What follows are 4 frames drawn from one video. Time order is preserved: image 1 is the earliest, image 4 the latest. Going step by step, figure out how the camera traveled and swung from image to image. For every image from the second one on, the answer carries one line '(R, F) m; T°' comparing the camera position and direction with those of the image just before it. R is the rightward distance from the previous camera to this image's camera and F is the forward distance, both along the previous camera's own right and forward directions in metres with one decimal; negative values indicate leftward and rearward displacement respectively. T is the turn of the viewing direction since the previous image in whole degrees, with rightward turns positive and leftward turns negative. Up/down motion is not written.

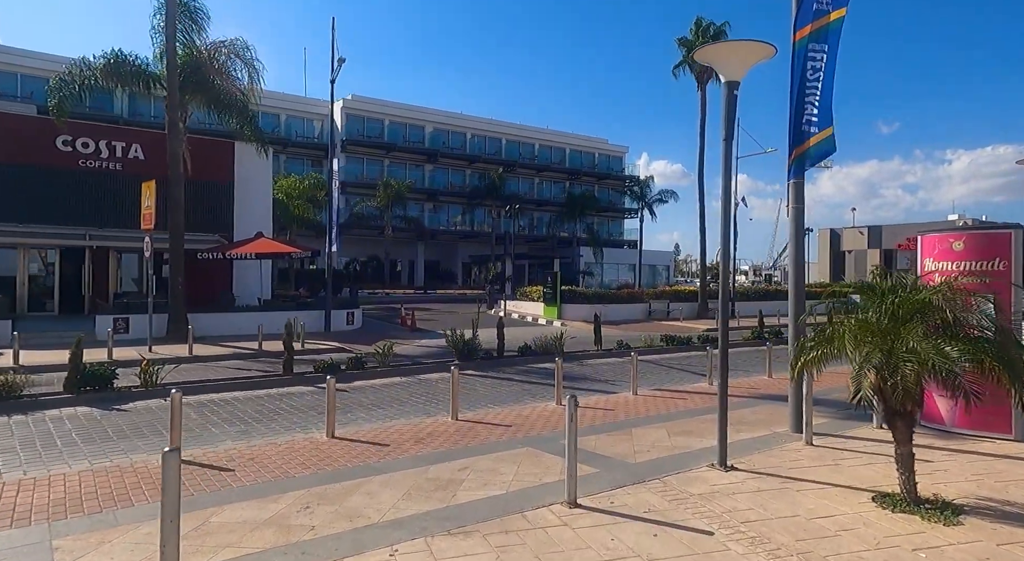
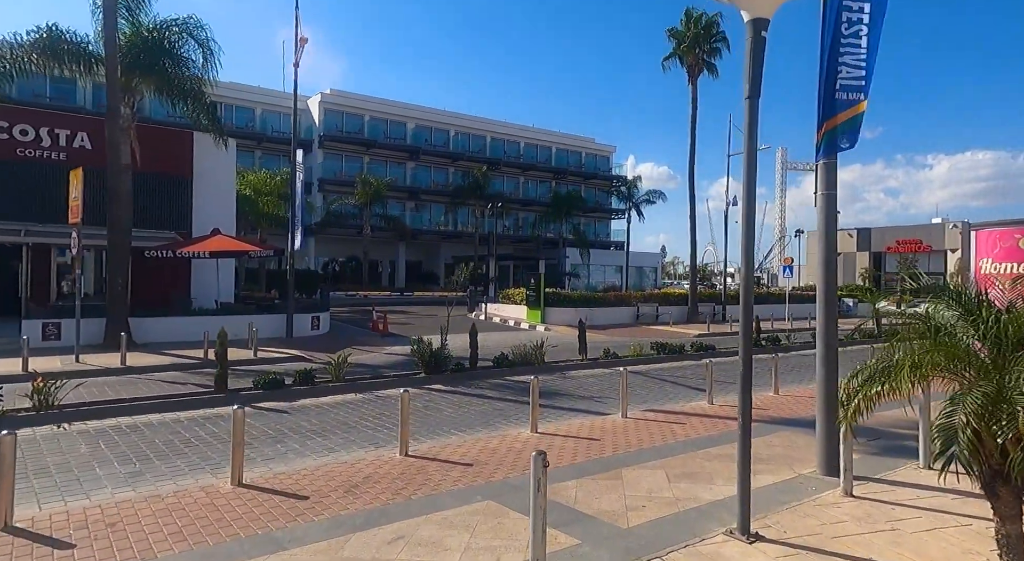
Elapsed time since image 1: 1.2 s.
(+0.3, +1.7) m; +1°
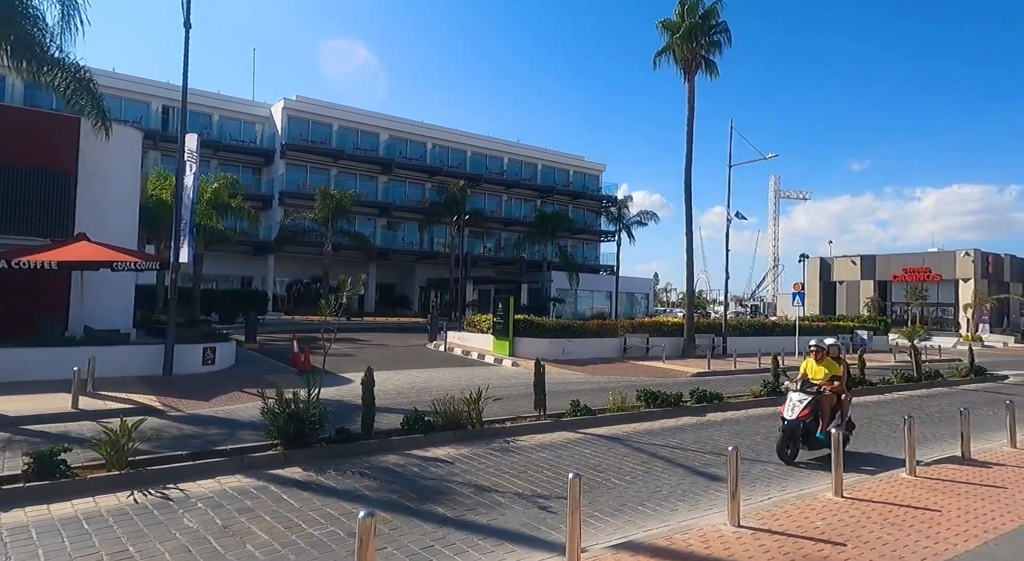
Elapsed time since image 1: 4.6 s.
(+1.0, +4.6) m; +1°
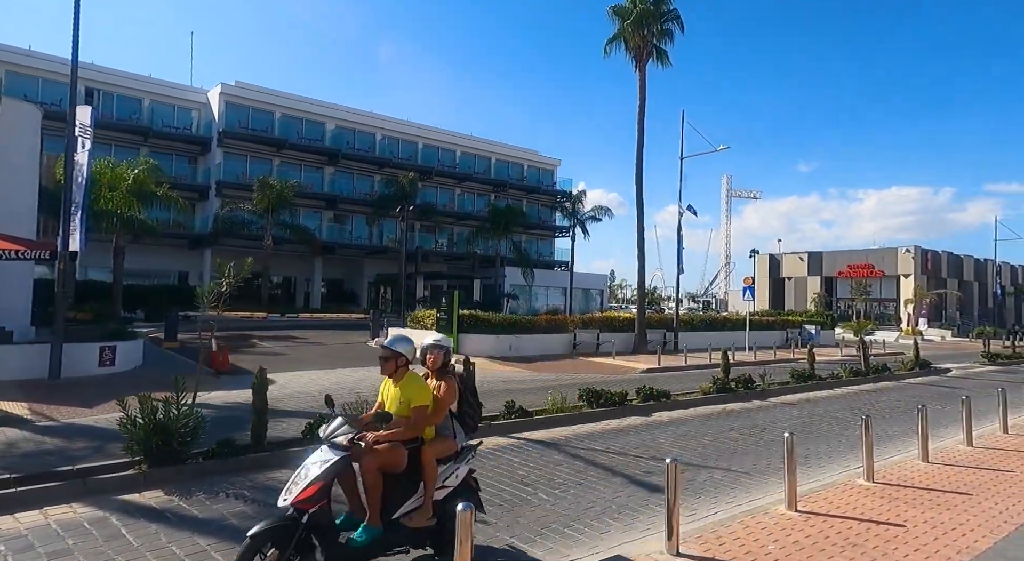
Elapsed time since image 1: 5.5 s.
(+0.5, +1.2) m; +3°
